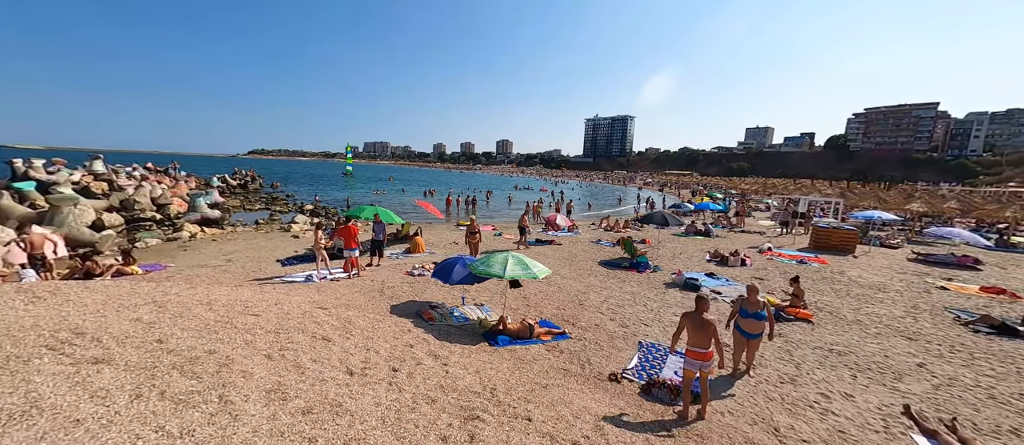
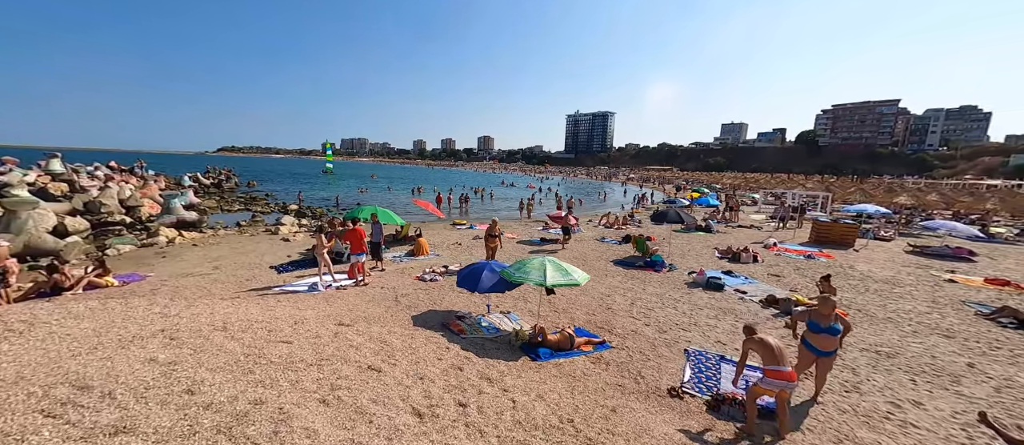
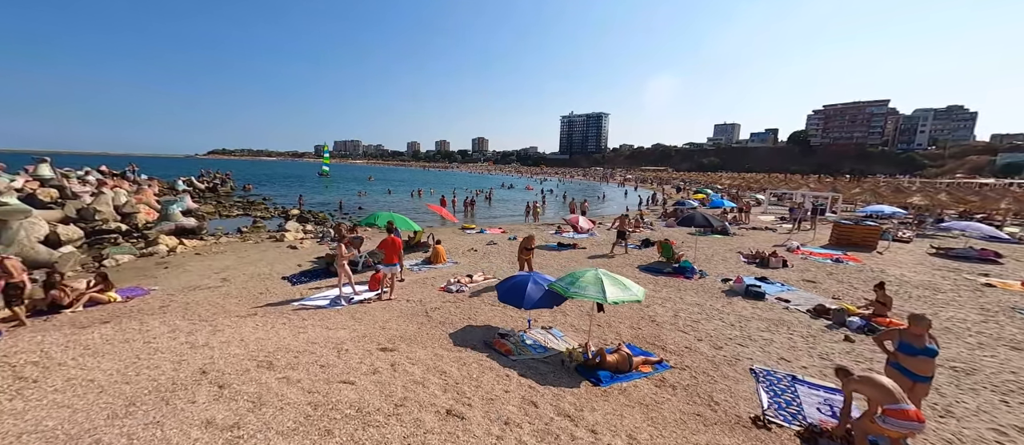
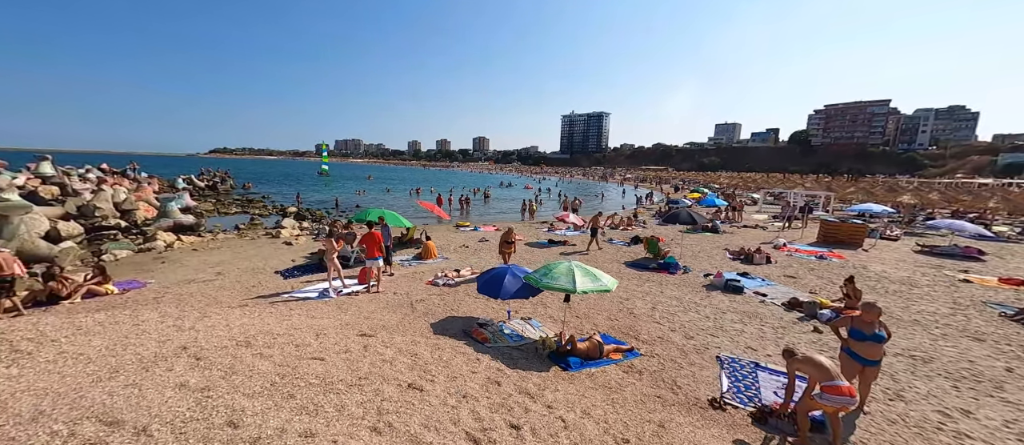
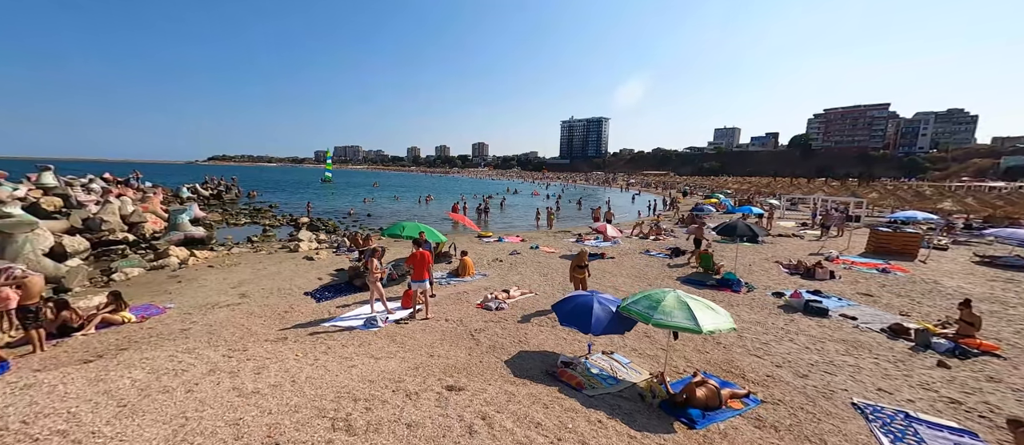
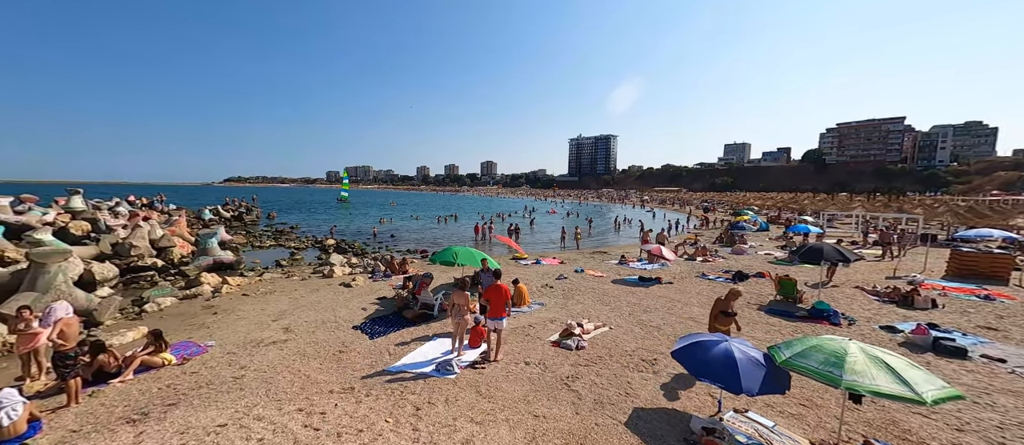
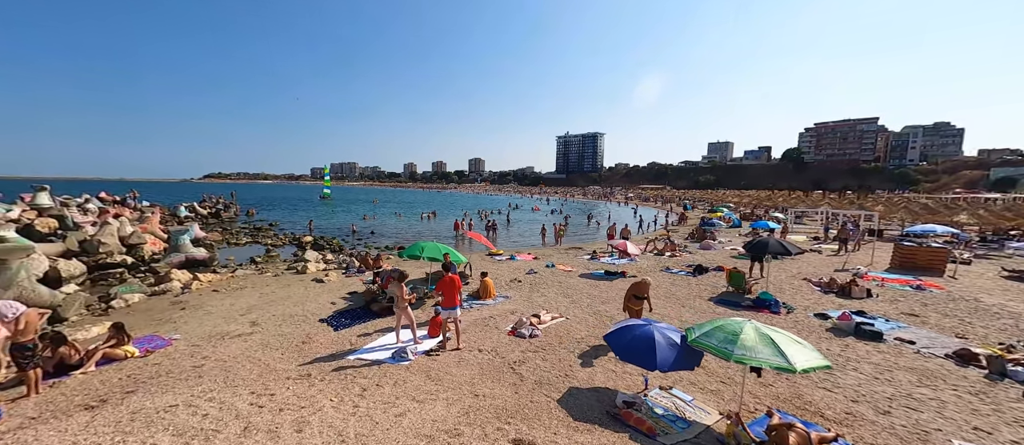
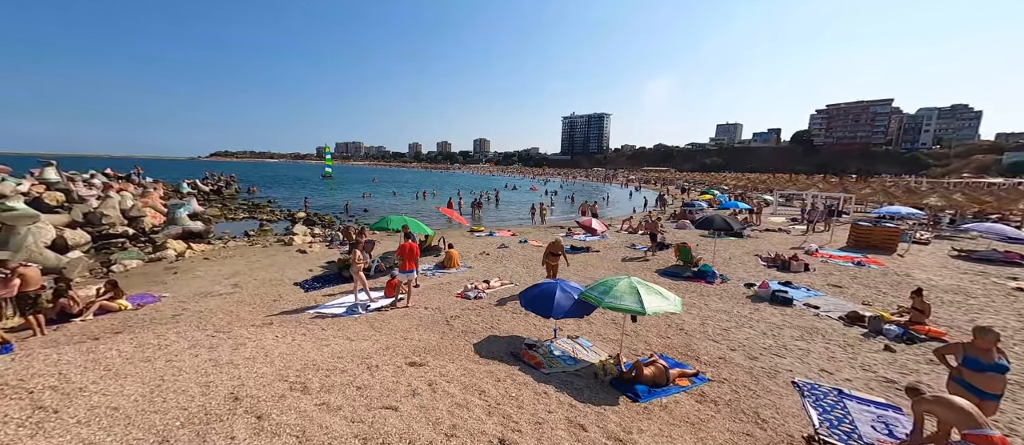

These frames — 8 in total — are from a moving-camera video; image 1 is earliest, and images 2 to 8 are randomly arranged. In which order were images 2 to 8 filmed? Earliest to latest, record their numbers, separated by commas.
2, 4, 3, 8, 5, 7, 6
